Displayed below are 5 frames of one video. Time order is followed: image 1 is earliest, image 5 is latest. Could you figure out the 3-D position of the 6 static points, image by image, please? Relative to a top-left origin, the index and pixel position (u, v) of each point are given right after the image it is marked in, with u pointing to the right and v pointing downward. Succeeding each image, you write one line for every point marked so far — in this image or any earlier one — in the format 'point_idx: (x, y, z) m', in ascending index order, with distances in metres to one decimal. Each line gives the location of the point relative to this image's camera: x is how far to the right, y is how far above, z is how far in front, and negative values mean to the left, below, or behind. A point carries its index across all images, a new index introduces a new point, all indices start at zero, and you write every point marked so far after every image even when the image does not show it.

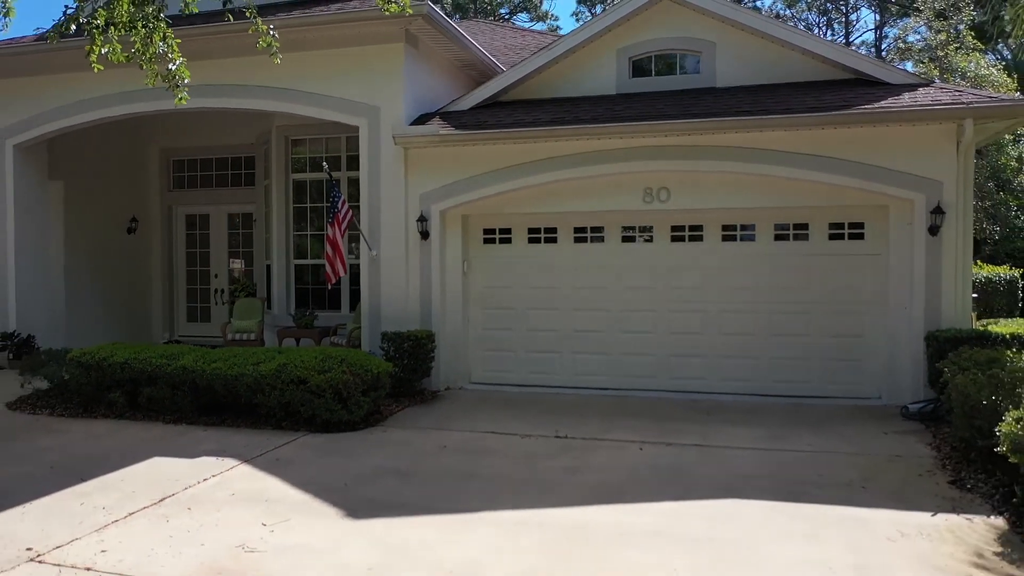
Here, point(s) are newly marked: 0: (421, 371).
0: (-0.6, -0.5, +8.9) m
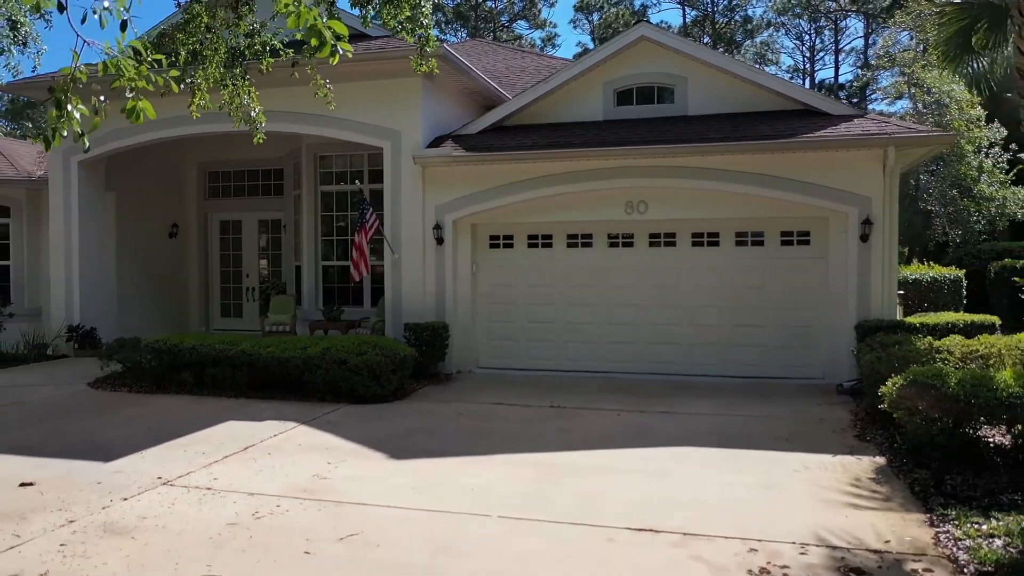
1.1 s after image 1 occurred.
0: (-0.6, -0.5, +10.5) m
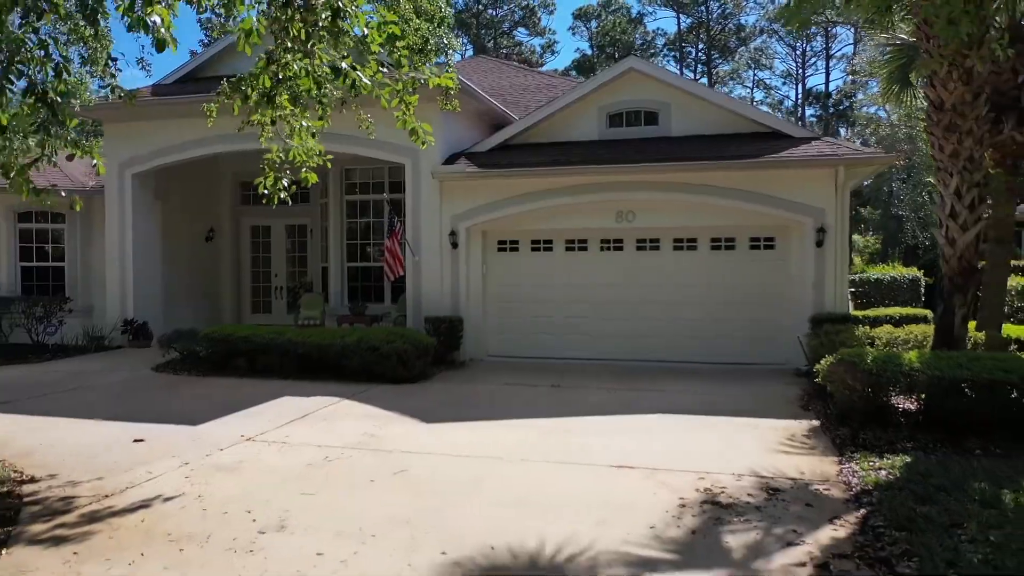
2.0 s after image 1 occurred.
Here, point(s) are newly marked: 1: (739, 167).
0: (-0.5, -0.5, +12.1) m
1: (+1.8, +1.0, +11.2) m
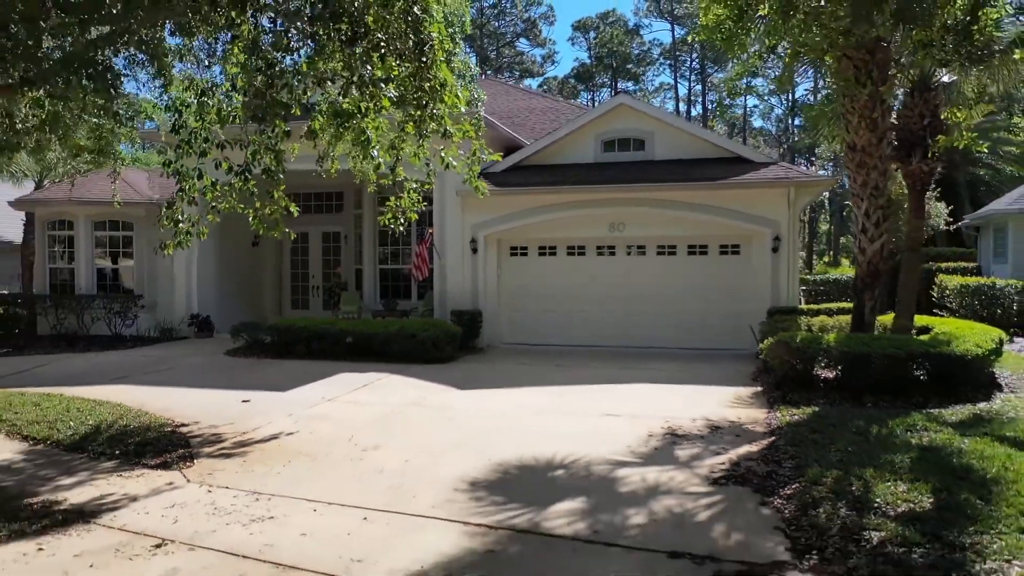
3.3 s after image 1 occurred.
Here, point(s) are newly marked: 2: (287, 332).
0: (-0.4, -0.5, +14.6) m
1: (+1.9, +1.0, +13.7) m
2: (-2.2, -0.4, +14.0) m
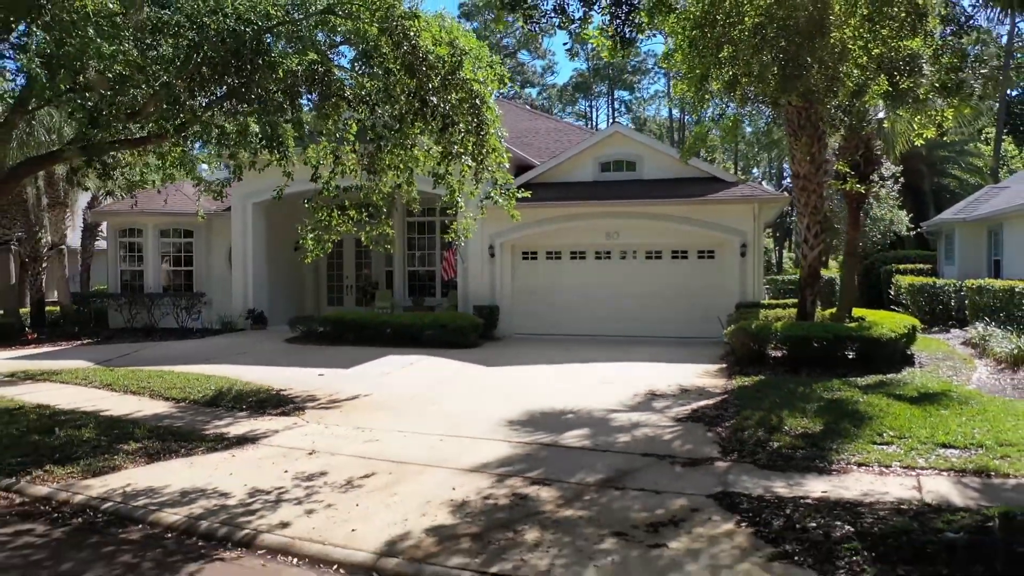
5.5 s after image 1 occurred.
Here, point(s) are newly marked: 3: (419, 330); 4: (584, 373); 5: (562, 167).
0: (-0.2, -0.5, +17.4) m
1: (+2.1, +1.0, +16.5) m
2: (-2.1, -0.4, +16.8) m
3: (-1.1, -0.5, +16.2) m
4: (+0.7, -0.8, +12.8) m
5: (+0.6, +1.6, +18.4) m
